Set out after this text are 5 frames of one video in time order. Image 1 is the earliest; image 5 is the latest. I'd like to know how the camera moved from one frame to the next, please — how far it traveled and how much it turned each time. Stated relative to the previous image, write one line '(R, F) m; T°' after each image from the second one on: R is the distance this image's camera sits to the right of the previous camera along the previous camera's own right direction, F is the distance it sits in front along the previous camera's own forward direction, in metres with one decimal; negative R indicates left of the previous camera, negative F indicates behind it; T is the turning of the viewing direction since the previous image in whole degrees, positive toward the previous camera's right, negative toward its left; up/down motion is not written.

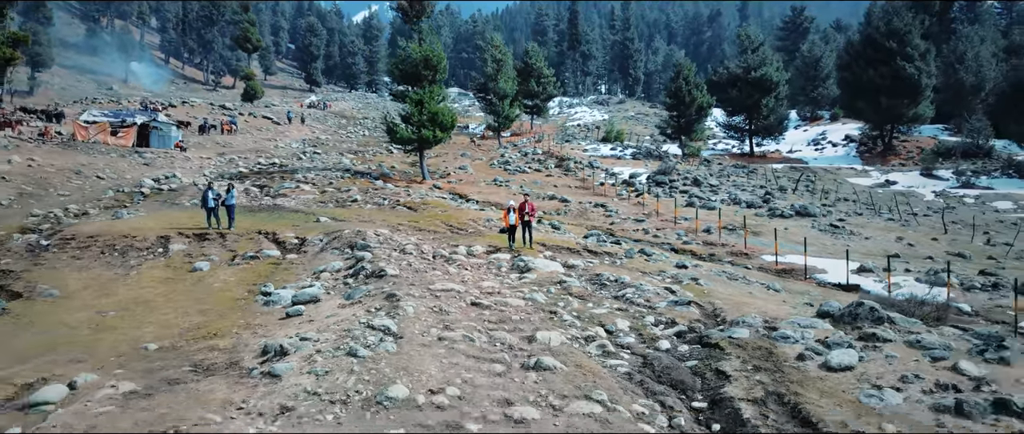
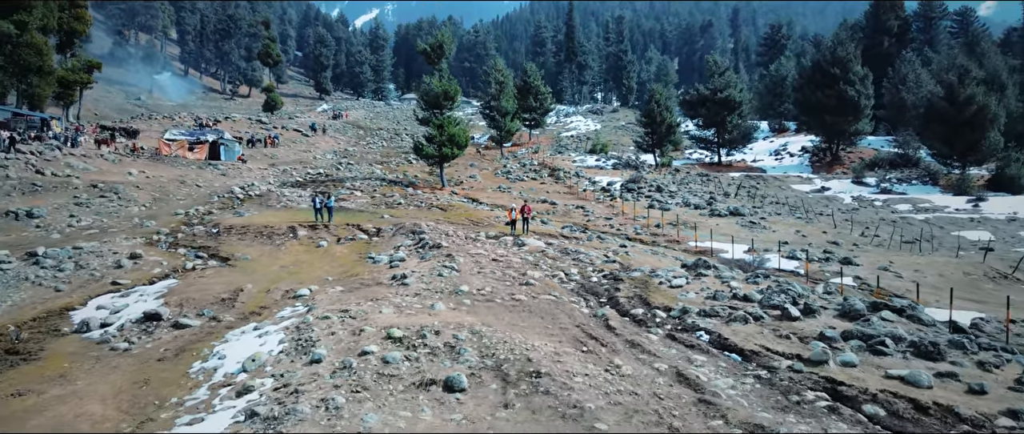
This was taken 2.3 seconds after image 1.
(0.0, -7.6) m; 0°
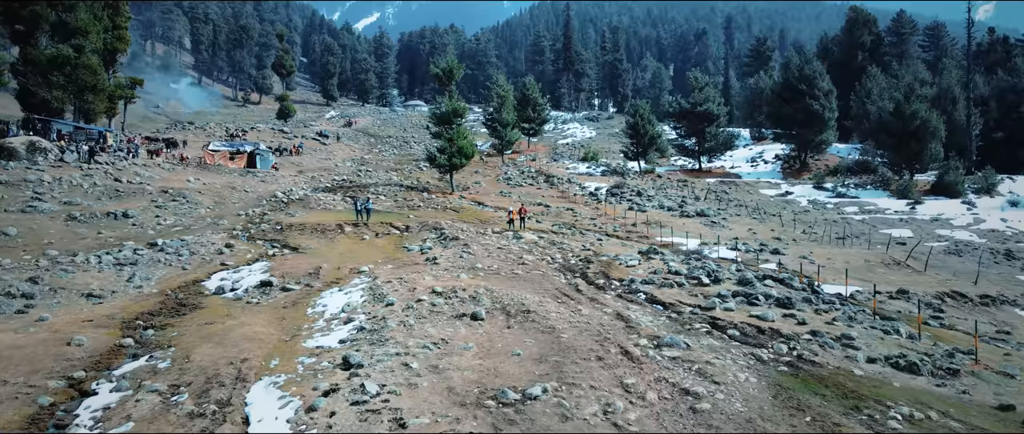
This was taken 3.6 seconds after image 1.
(0.0, -5.8) m; 0°
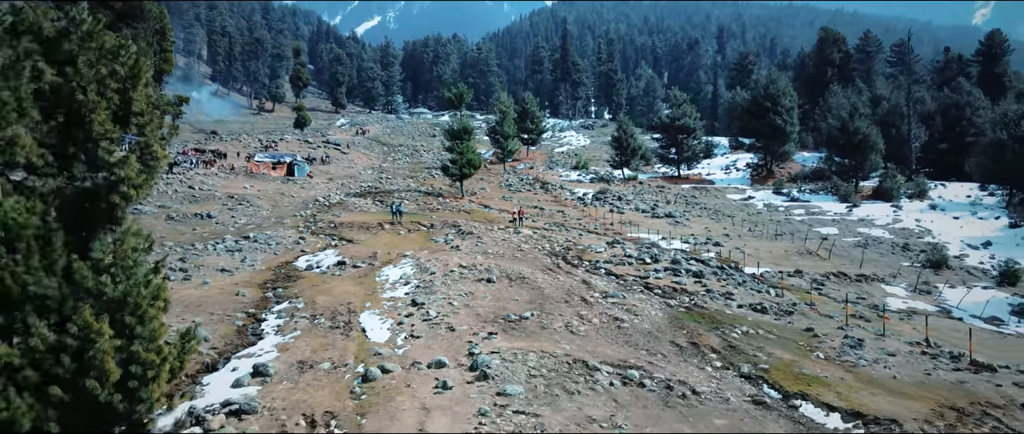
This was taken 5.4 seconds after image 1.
(0.0, -8.0) m; 0°
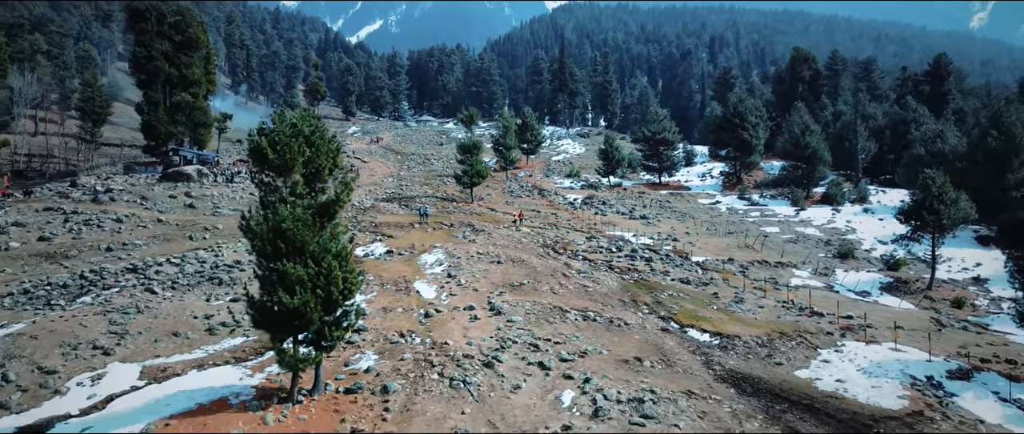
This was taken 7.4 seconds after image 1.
(-0.1, -9.7) m; 0°
